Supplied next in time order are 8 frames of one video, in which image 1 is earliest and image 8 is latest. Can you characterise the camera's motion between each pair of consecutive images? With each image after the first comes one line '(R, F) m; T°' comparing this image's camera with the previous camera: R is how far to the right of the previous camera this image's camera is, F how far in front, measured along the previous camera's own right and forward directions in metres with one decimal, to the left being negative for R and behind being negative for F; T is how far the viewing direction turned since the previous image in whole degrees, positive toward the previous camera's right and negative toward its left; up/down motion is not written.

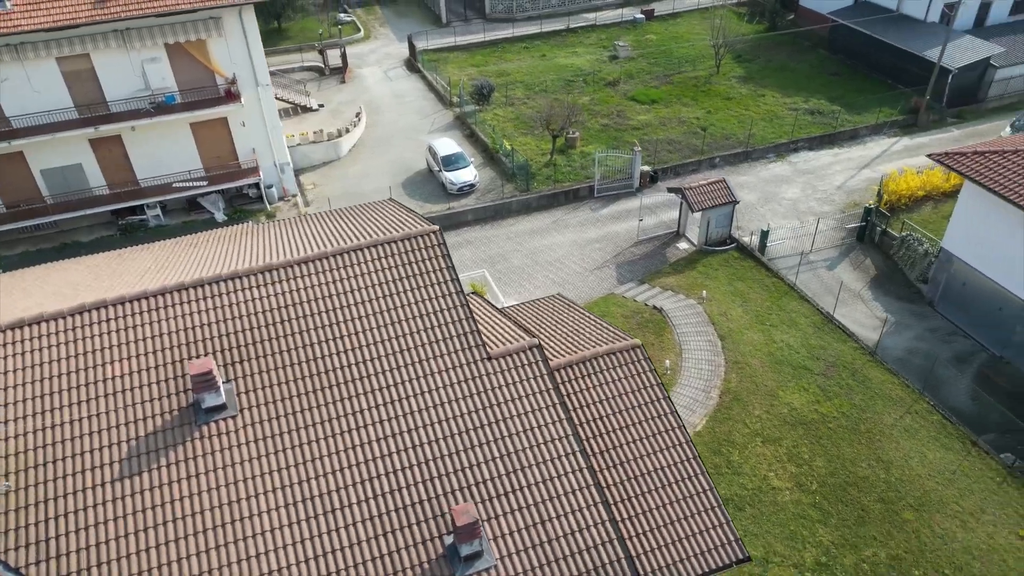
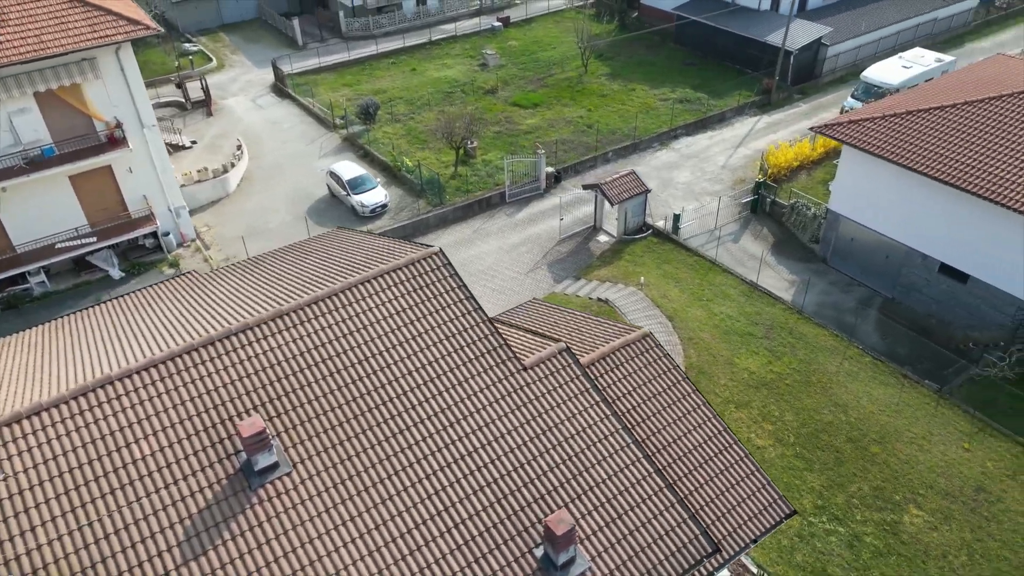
(-2.8, +0.1) m; +12°
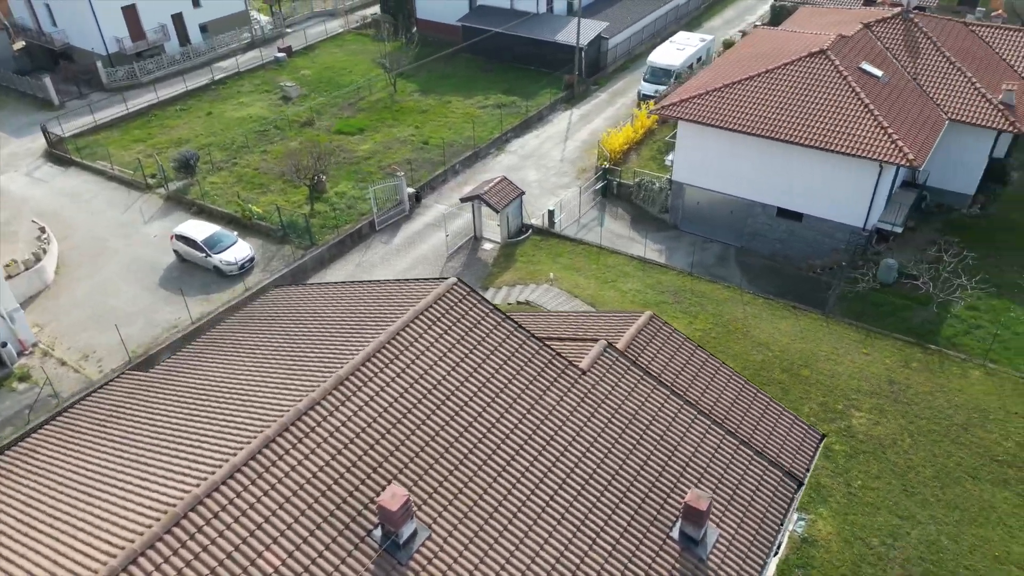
(-4.5, +0.6) m; +18°
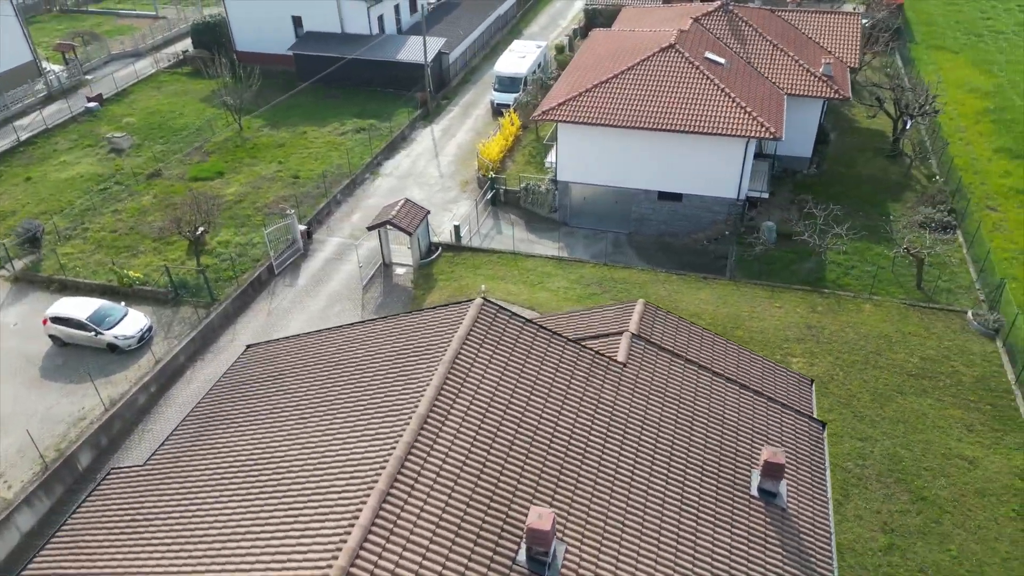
(-3.7, +0.3) m; +14°
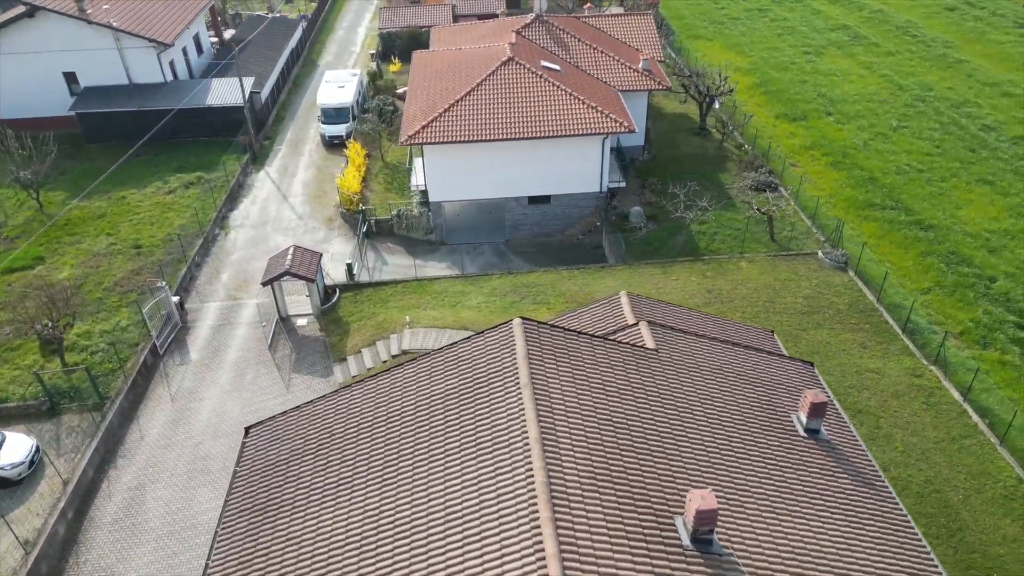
(-4.4, +0.5) m; +17°
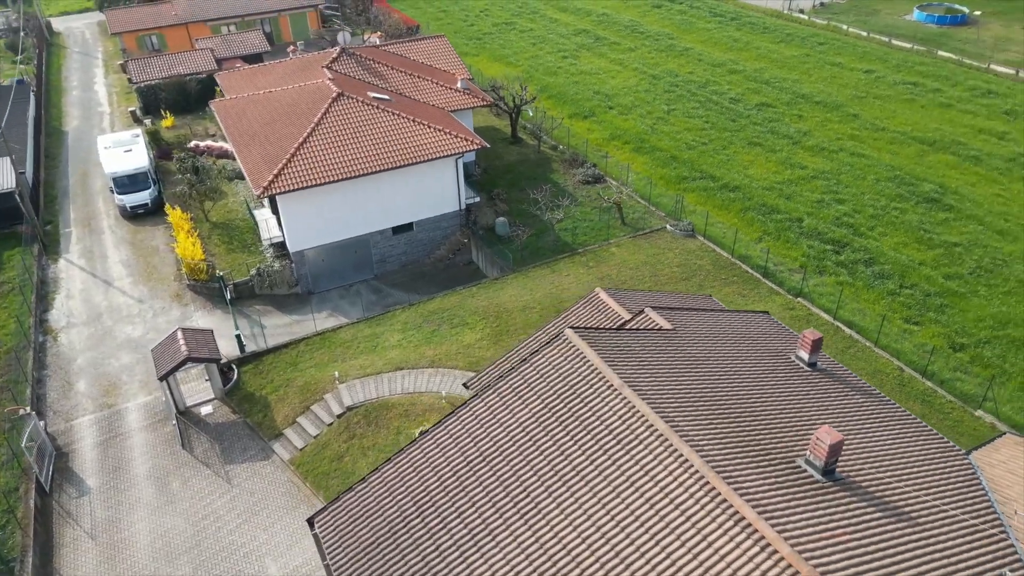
(-5.2, +0.6) m; +19°
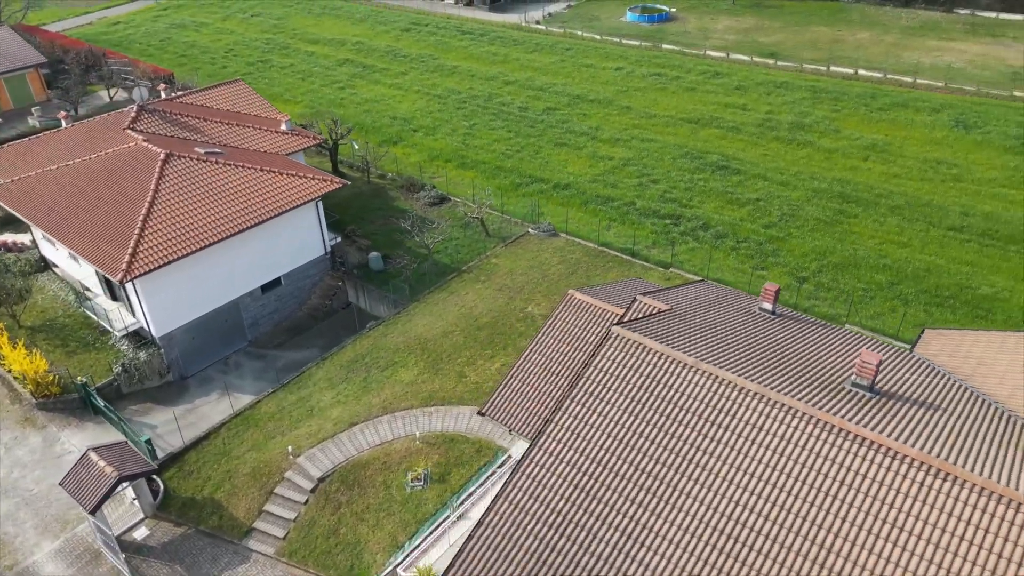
(-5.5, +0.6) m; +20°
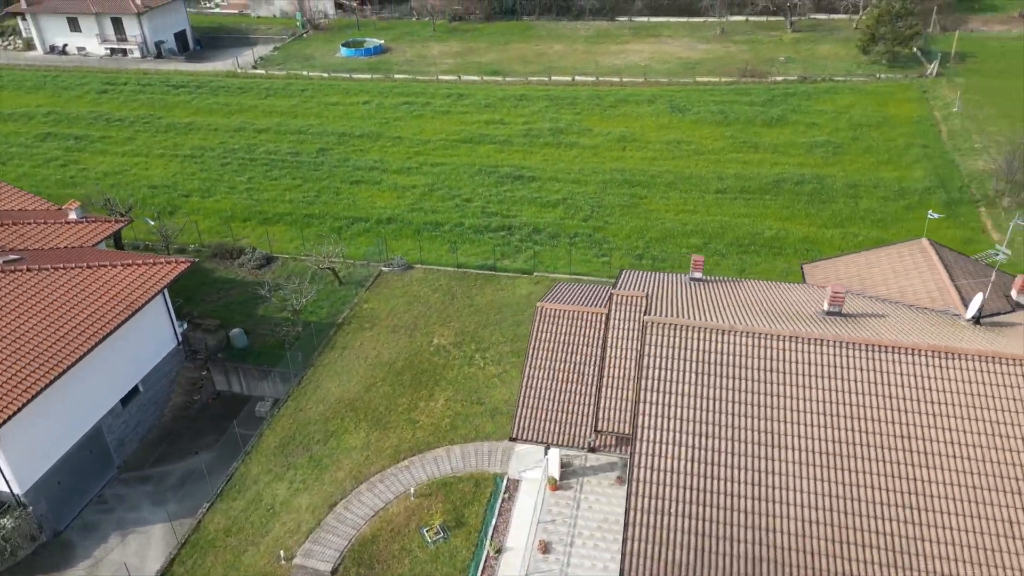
(-6.6, +0.9) m; +23°
